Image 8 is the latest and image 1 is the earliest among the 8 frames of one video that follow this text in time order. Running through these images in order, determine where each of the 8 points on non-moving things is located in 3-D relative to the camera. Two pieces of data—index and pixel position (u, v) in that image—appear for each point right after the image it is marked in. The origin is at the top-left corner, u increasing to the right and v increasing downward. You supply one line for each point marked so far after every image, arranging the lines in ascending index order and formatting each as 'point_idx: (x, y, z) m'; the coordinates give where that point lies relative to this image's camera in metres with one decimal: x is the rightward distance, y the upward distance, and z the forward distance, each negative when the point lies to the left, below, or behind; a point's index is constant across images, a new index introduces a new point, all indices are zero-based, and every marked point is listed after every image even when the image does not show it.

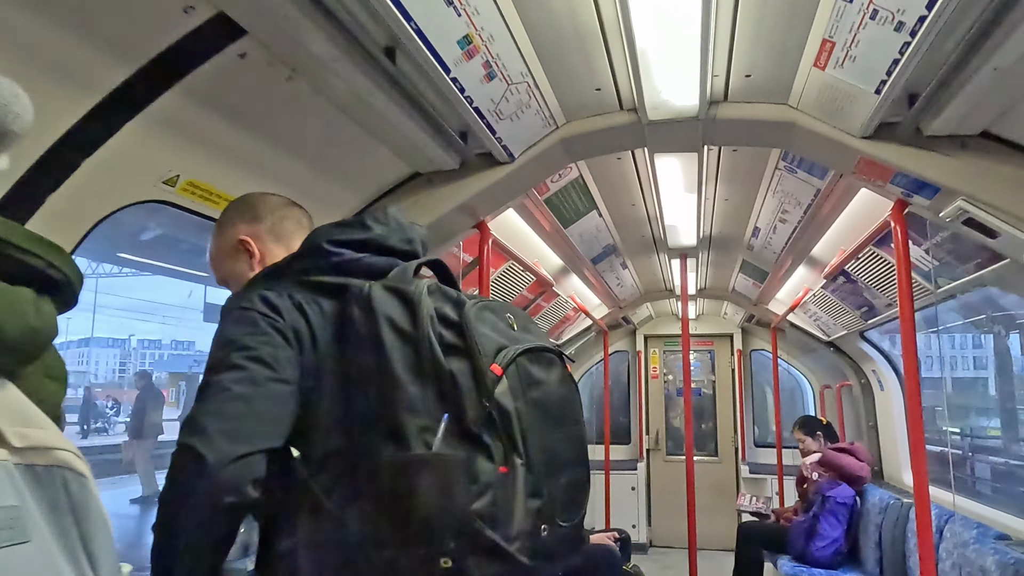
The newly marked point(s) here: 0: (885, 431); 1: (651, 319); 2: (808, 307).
0: (+2.7, -1.0, +5.2) m
1: (+1.4, -0.3, +7.6) m
2: (+2.0, -0.1, +4.9) m
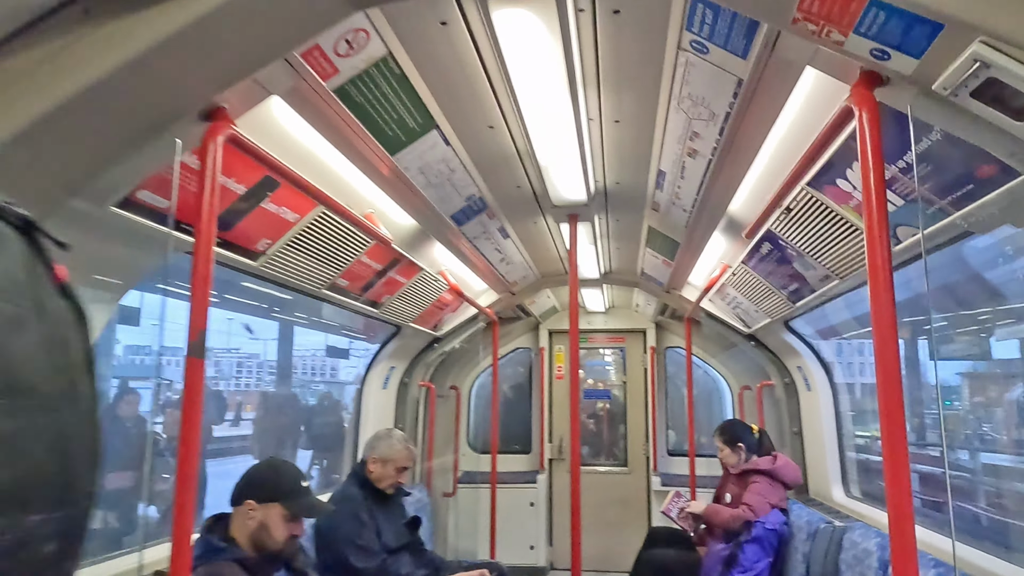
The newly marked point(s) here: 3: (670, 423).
0: (+1.9, -0.9, +4.5) m
1: (+0.4, -0.2, +6.7) m
2: (+1.2, 0.0, +4.1) m
3: (+1.4, -1.2, +6.5) m
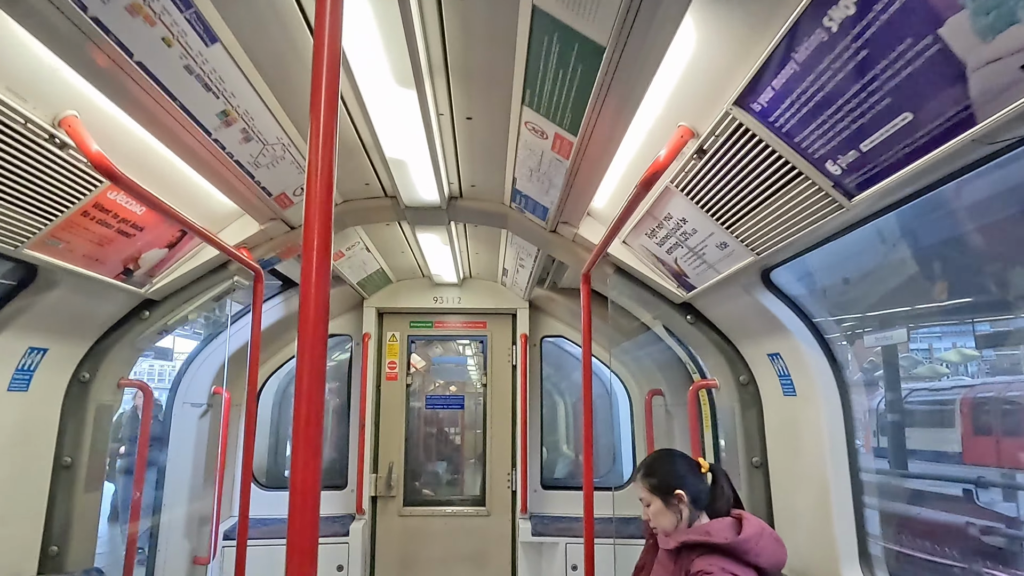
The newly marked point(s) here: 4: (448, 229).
0: (+1.0, -0.7, +2.7) m
1: (-0.8, 0.0, +4.6) m
2: (+0.5, +0.2, +2.2) m
3: (+0.2, -1.0, +4.6) m
4: (-0.3, +0.3, +3.2) m
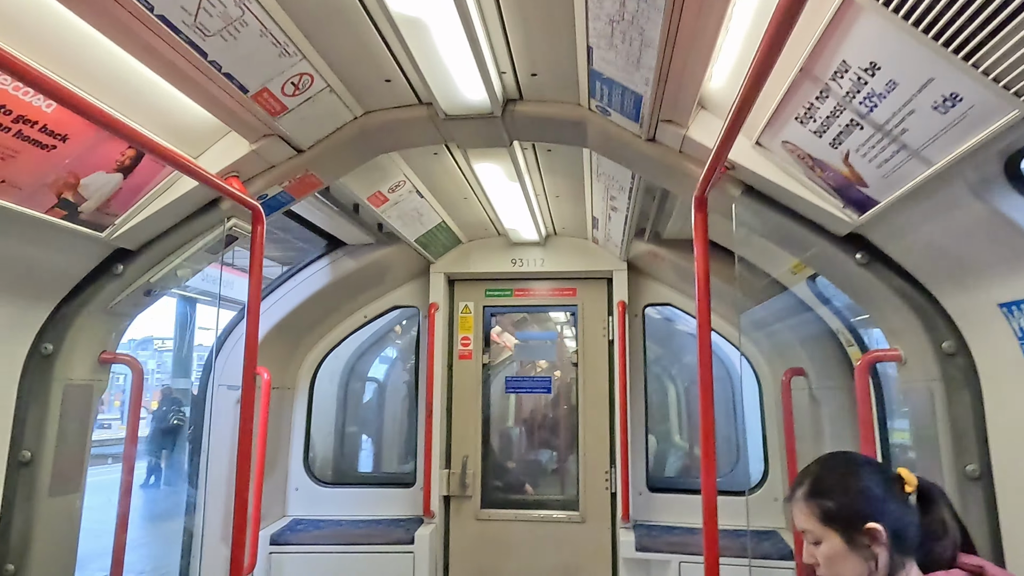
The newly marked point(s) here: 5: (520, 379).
0: (+1.2, -0.5, +1.8) m
1: (-0.3, +0.2, +3.9) m
2: (+0.6, +0.4, +1.4) m
3: (+0.7, -0.7, +3.8) m
4: (0.0, +0.5, +2.4) m
5: (0.0, -0.5, +3.9) m
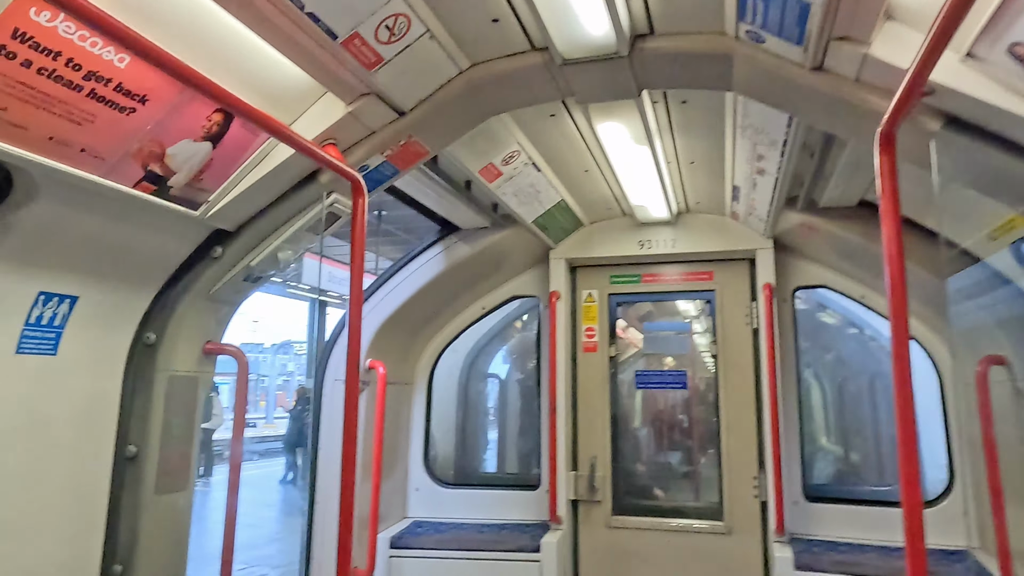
0: (+1.5, -0.4, +1.2) m
1: (+0.3, +0.3, +3.6) m
2: (+0.8, +0.5, +0.9) m
3: (+1.3, -0.7, +3.3) m
4: (+0.4, +0.5, +2.1) m
5: (+0.7, -0.4, +3.5) m
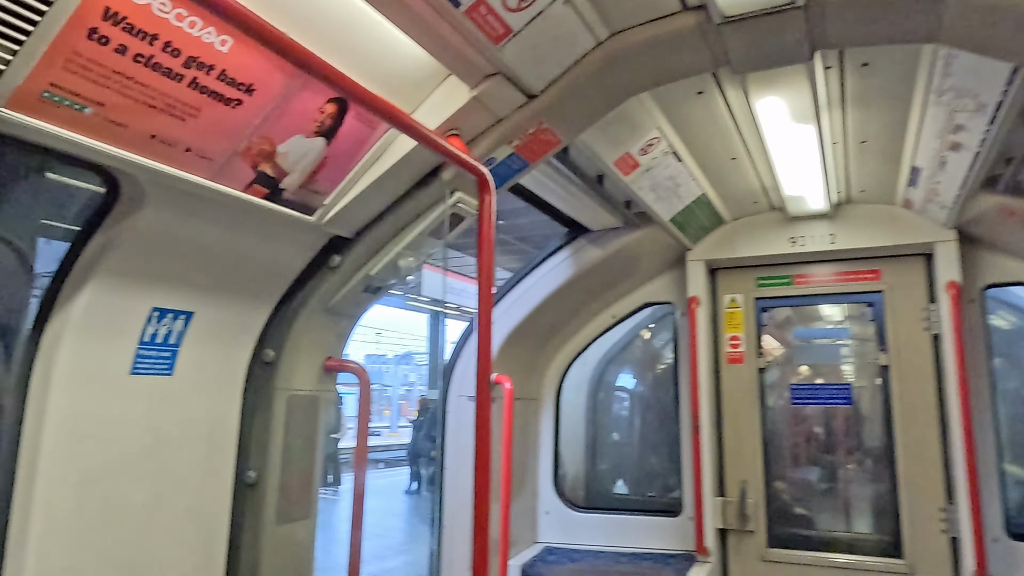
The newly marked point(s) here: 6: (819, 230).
0: (+1.7, -0.3, +0.7) m
1: (+0.9, +0.3, +3.2) m
2: (+1.0, +0.5, +0.5) m
3: (+1.9, -0.6, +2.8) m
4: (+0.7, +0.5, +1.8) m
5: (+1.3, -0.4, +3.1) m
6: (+1.3, +0.2, +3.1) m
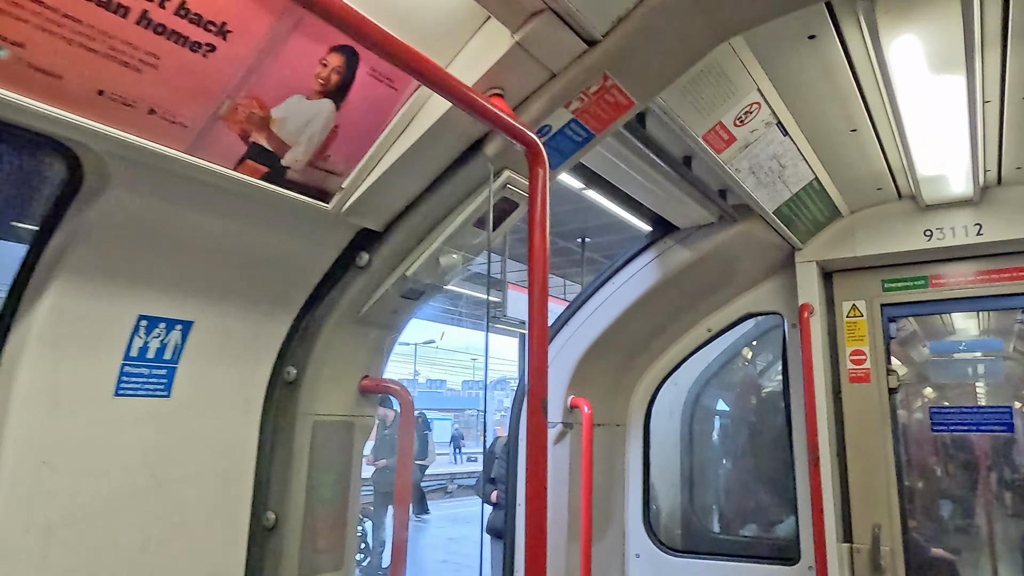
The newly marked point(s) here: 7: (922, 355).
0: (+1.7, -0.3, +0.1) m
1: (+1.2, +0.3, +2.8) m
2: (+0.9, +0.6, +0.1) m
3: (+2.1, -0.6, +2.1) m
4: (+0.8, +0.5, +1.3) m
5: (+1.6, -0.4, +2.6) m
6: (+1.6, +0.2, +2.6) m
7: (+1.5, -0.2, +2.7) m
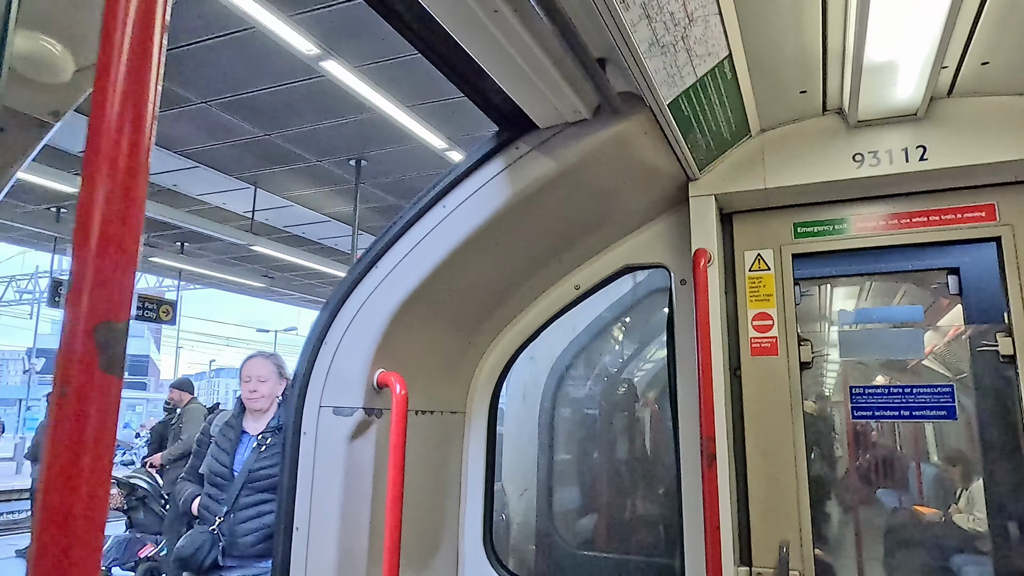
0: (+1.6, -0.1, -0.4) m
1: (+0.7, +0.4, +2.1) m
2: (+0.8, +0.7, -0.6) m
3: (+1.6, -0.5, +1.7) m
4: (+0.5, +0.7, +0.6) m
5: (+1.0, -0.3, +2.0) m
6: (+1.1, +0.4, +2.0) m
7: (+1.0, -0.1, +2.1) m
